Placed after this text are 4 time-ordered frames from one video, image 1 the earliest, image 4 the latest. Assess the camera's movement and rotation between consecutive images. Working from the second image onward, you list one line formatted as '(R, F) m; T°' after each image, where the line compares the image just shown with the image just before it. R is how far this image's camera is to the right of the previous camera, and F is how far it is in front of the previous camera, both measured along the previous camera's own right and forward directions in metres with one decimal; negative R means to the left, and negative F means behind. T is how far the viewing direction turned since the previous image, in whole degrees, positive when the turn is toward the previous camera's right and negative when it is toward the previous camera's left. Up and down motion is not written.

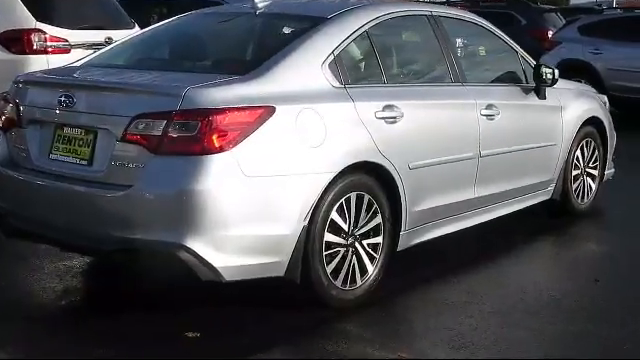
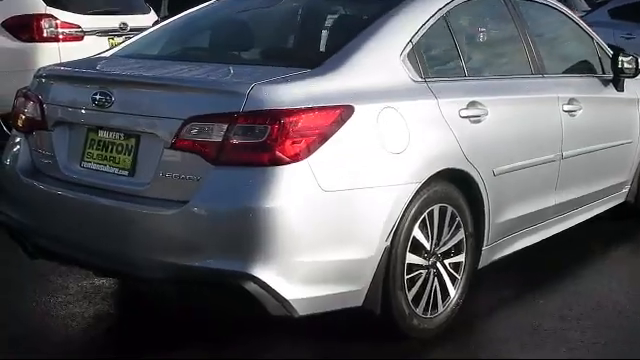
(-0.4, +0.6) m; 0°
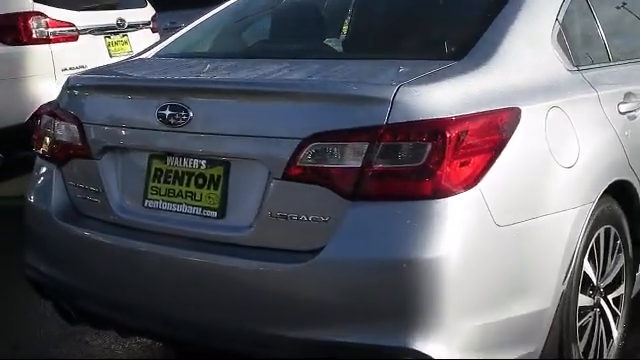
(-0.6, +0.9) m; +3°
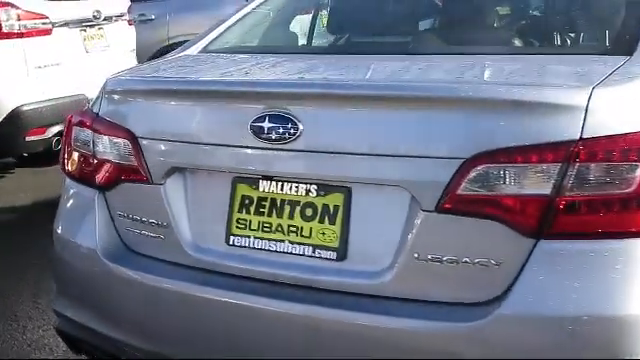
(-0.5, +0.6) m; +4°
